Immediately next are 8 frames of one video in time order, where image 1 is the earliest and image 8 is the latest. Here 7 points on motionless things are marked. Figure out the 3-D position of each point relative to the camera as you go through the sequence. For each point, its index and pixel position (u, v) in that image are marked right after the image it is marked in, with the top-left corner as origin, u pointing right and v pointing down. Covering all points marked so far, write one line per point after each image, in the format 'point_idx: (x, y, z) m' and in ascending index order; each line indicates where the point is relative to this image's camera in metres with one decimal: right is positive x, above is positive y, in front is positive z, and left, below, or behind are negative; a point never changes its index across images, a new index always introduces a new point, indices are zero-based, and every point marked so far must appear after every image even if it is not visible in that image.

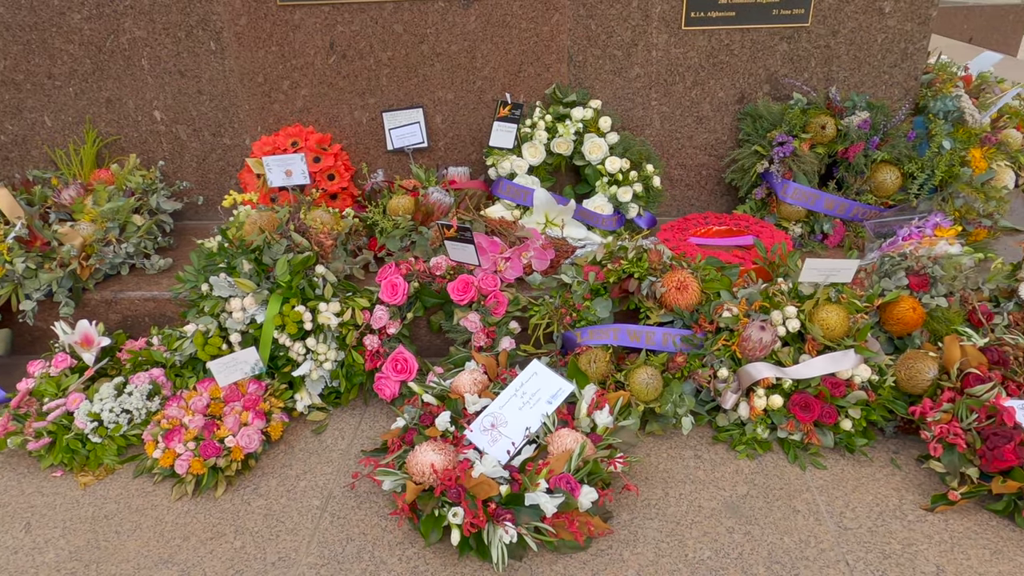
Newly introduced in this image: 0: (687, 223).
0: (+0.7, +0.3, +2.6) m
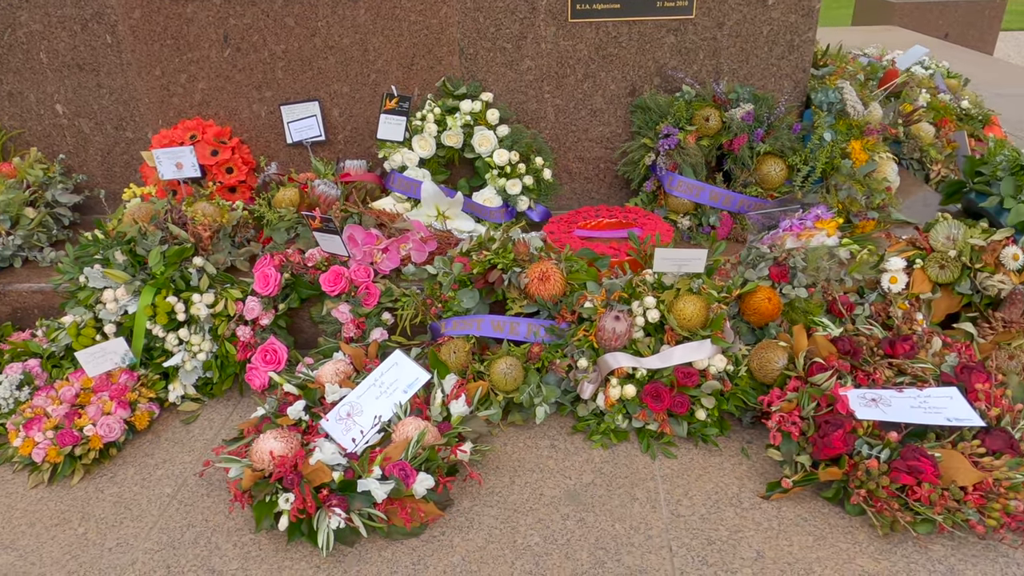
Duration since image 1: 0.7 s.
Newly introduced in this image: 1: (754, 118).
0: (+0.2, +0.3, +2.6) m
1: (+0.9, +0.7, +2.5) m
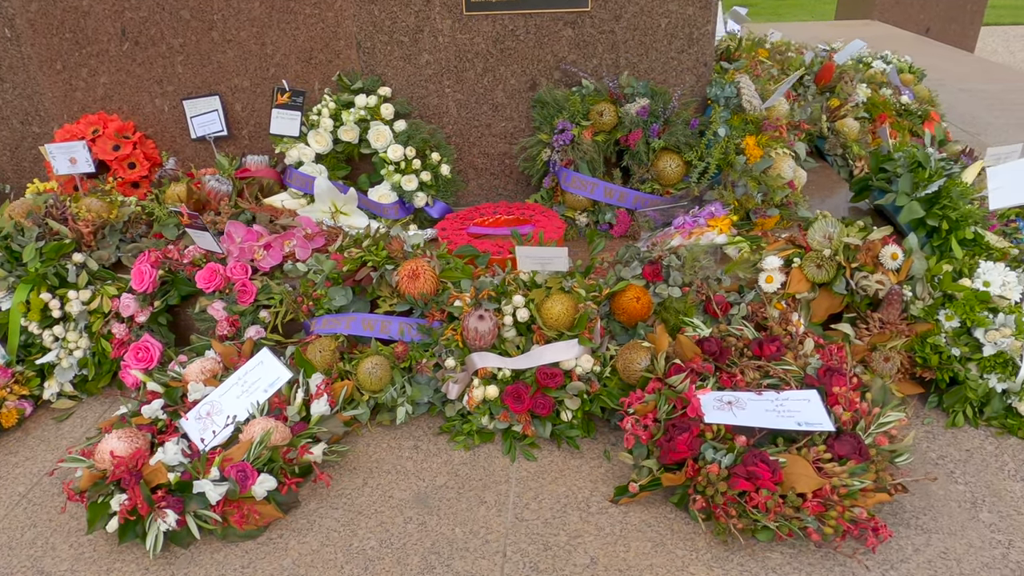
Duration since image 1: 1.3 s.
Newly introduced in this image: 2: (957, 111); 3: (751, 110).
0: (-0.2, +0.3, +2.6) m
1: (+0.5, +0.7, +2.5) m
2: (+3.5, +1.4, +5.1) m
3: (+0.9, +0.7, +2.4) m
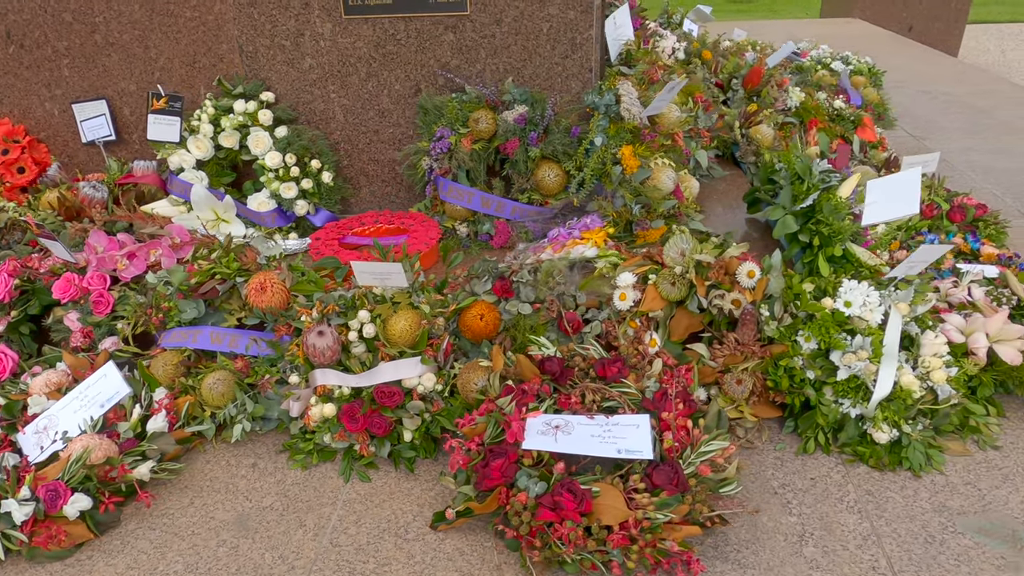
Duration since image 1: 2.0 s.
0: (-0.6, +0.3, +2.6) m
1: (+0.1, +0.6, +2.4) m
2: (+3.1, +1.3, +5.0) m
3: (+0.4, +0.6, +2.3) m
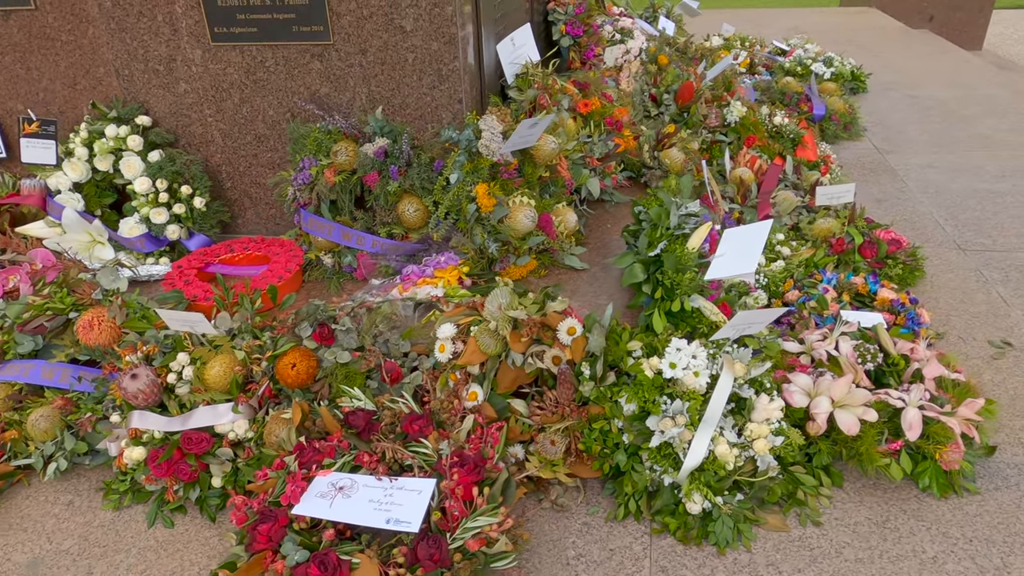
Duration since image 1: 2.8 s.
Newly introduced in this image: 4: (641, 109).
0: (-1.1, +0.1, +2.5) m
1: (-0.5, +0.5, +2.3) m
2: (+2.7, +1.2, +4.8) m
3: (-0.1, +0.5, +2.3) m
4: (+0.7, +1.0, +3.5) m
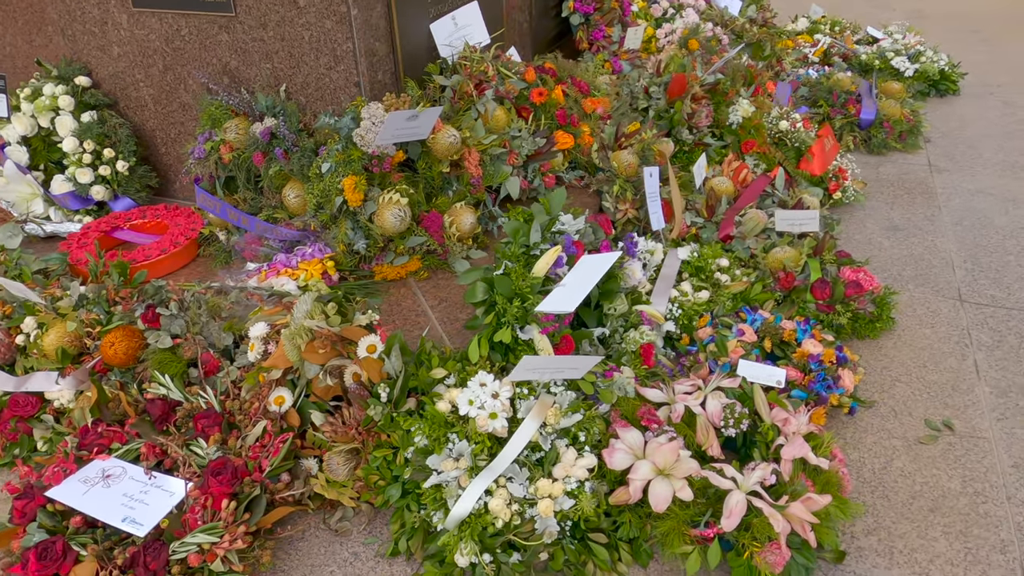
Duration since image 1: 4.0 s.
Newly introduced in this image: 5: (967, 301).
0: (-1.5, +0.3, +2.6) m
1: (-0.8, +0.5, +2.3) m
2: (+2.7, +0.9, +4.1) m
3: (-0.5, +0.5, +2.1) m
4: (+0.6, +0.9, +3.2) m
5: (+1.8, -0.1, +2.6) m
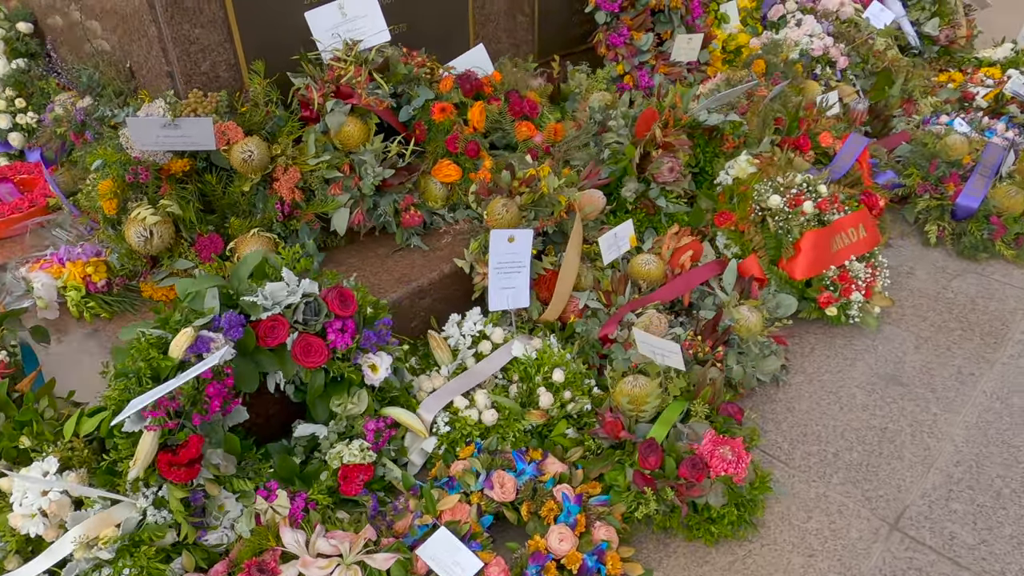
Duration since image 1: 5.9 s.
0: (-2.0, +0.5, +2.6) m
1: (-1.4, +0.6, +2.1) m
2: (+2.6, +0.1, +2.8) m
3: (-1.1, +0.4, +1.9) m
4: (+0.3, +0.6, +2.6) m
5: (+1.0, -0.6, +1.7) m
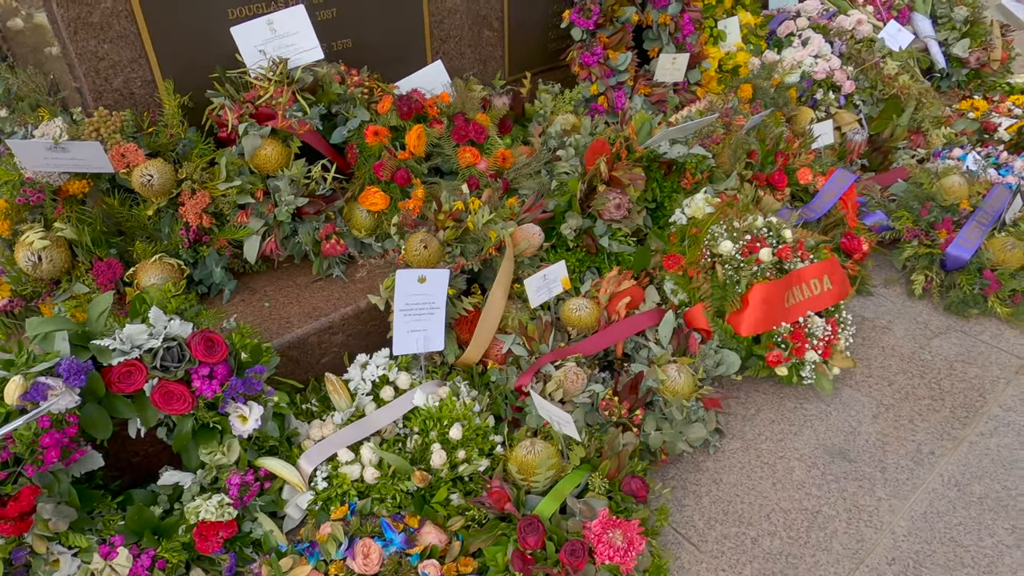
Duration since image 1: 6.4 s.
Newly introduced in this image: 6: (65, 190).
0: (-2.2, +0.5, +2.6) m
1: (-1.7, +0.5, +2.0) m
2: (+2.3, -0.1, +2.5) m
3: (-1.4, +0.3, +1.8) m
4: (+0.1, +0.5, +2.4) m
5: (+0.7, -0.8, +1.5) m
6: (-1.3, +0.3, +1.9) m
